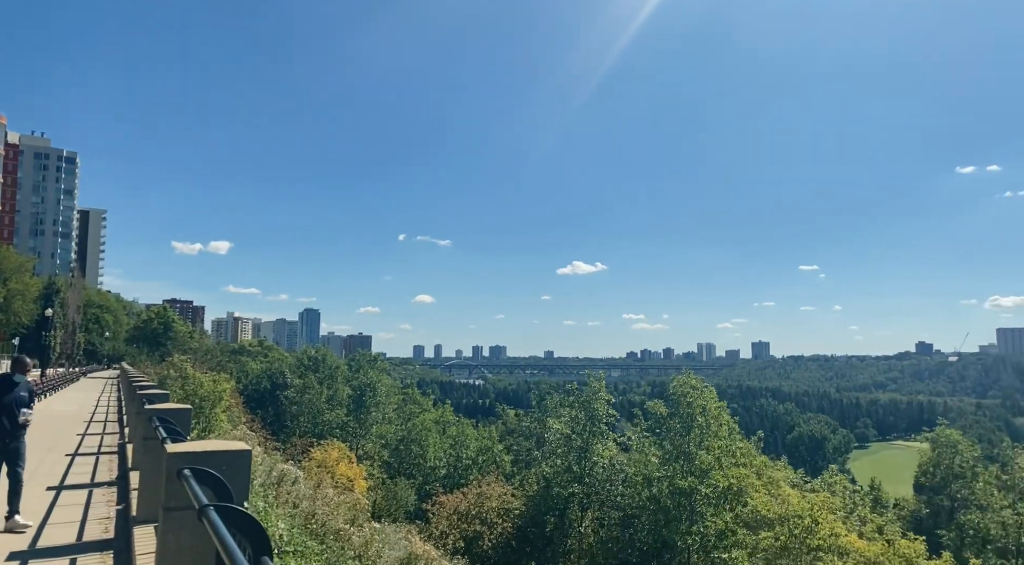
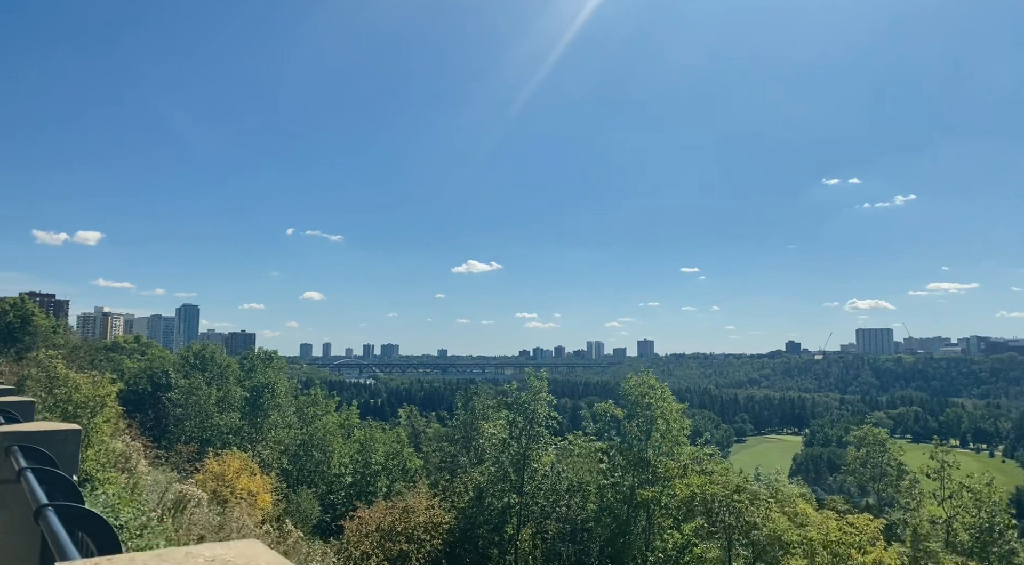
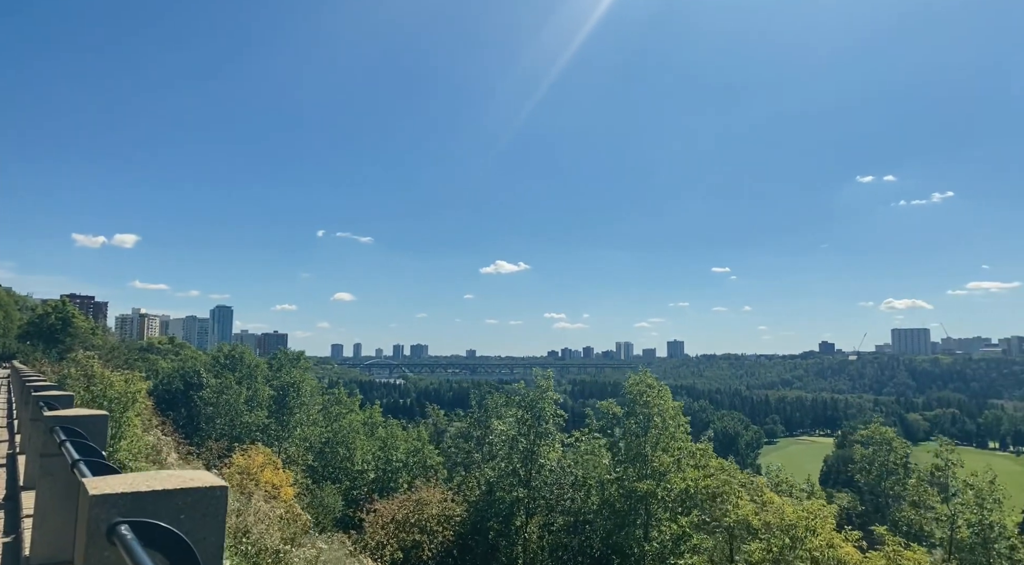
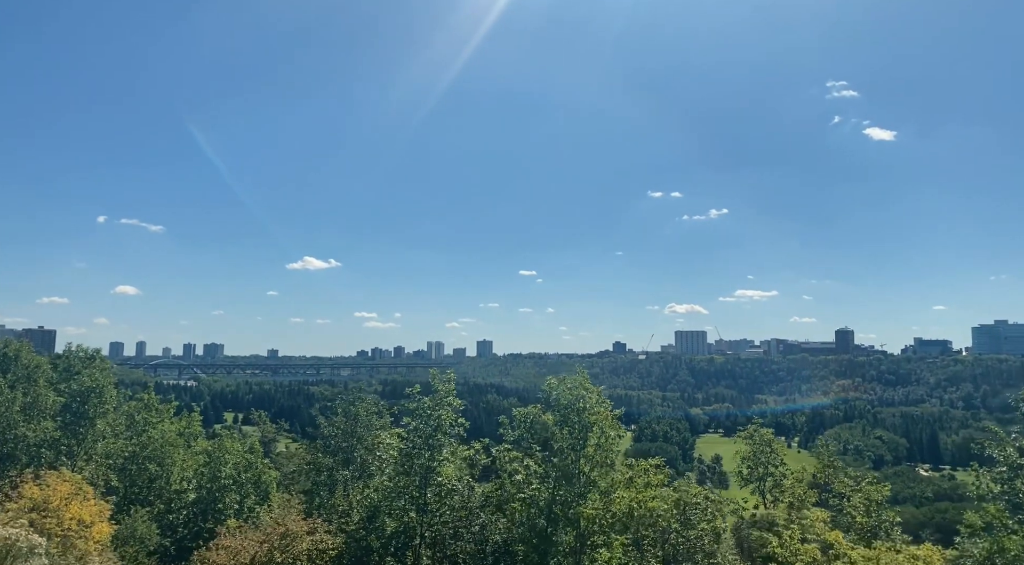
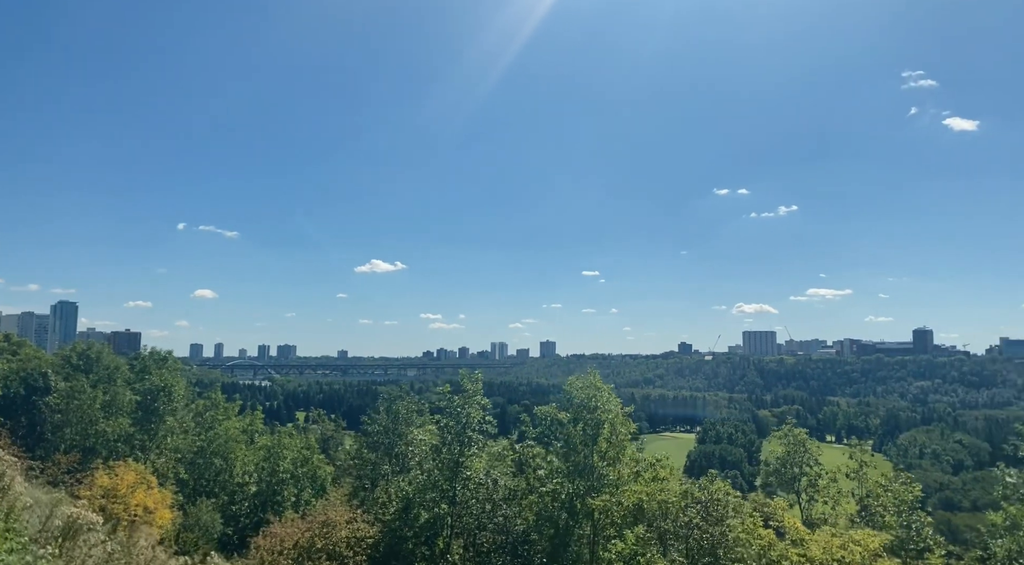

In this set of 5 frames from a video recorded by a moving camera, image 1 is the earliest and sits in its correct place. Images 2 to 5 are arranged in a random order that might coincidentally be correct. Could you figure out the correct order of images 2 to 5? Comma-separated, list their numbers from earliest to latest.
3, 2, 5, 4
